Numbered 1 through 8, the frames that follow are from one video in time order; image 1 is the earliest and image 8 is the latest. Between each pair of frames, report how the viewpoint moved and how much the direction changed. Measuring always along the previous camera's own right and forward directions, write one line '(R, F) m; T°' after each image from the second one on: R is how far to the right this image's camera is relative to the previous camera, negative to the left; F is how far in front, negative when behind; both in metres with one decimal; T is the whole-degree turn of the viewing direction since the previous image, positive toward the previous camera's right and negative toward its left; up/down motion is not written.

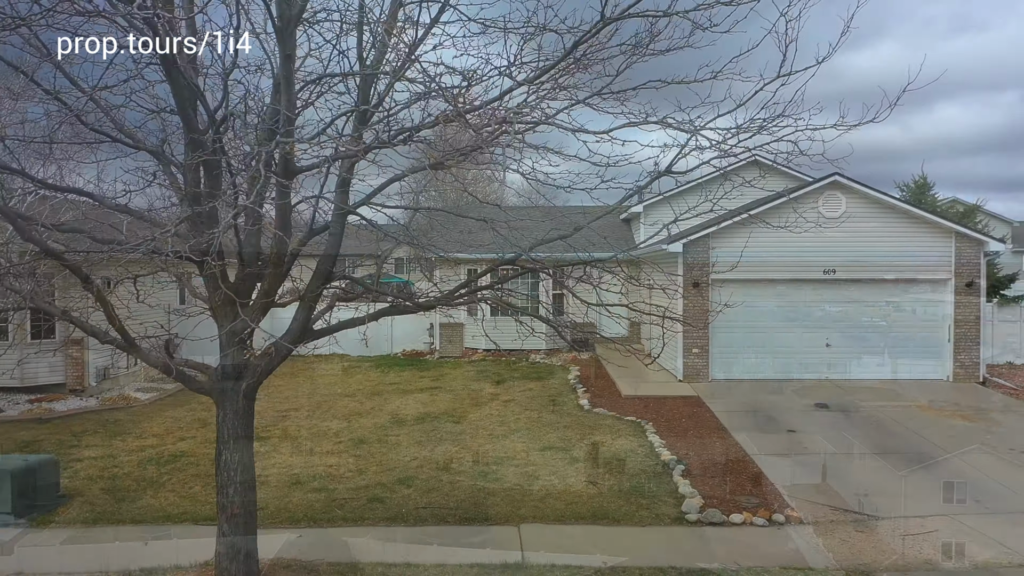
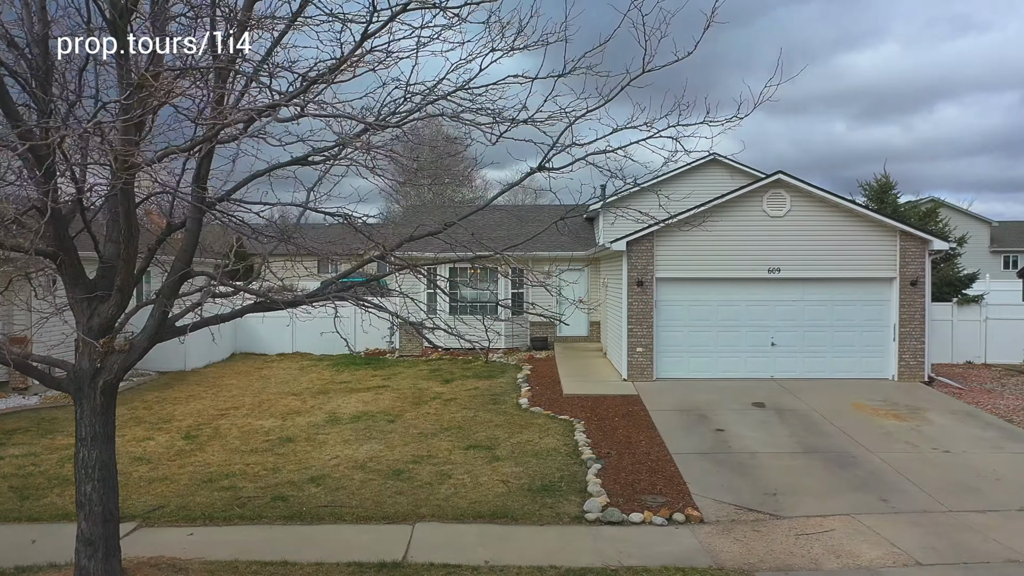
(+0.9, 0.0) m; 0°
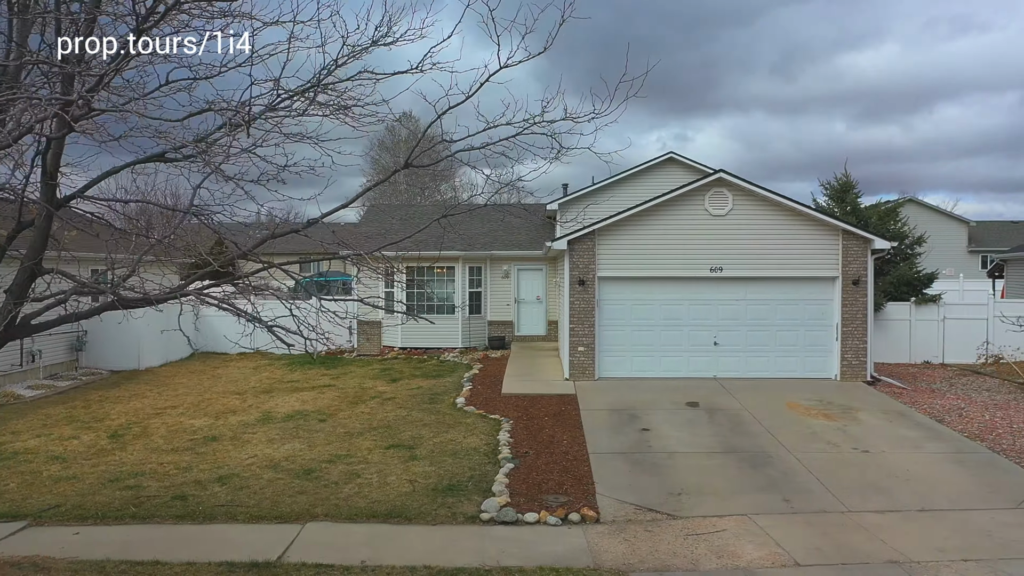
(+0.9, 0.0) m; 0°
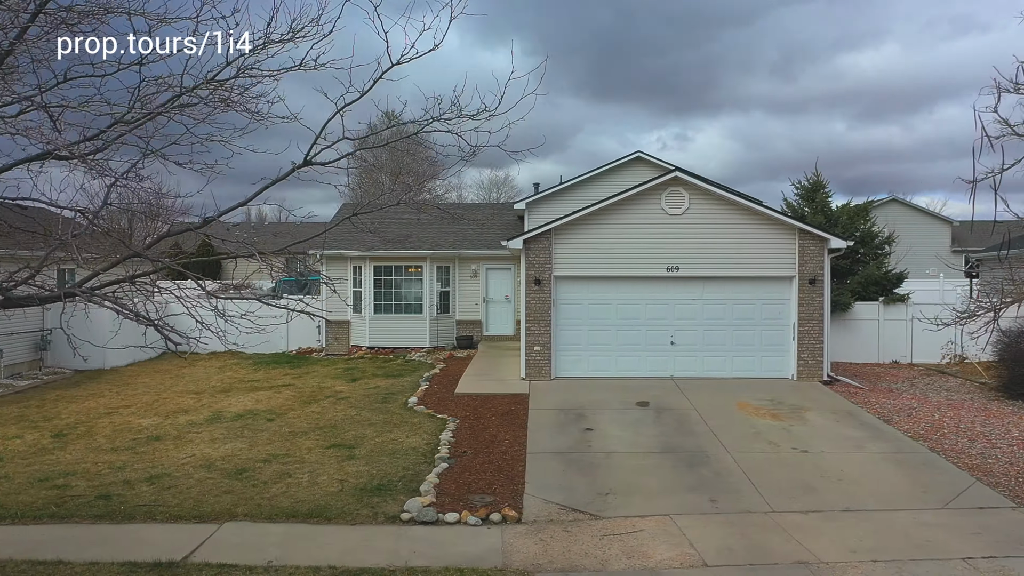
(+0.7, 0.0) m; 0°
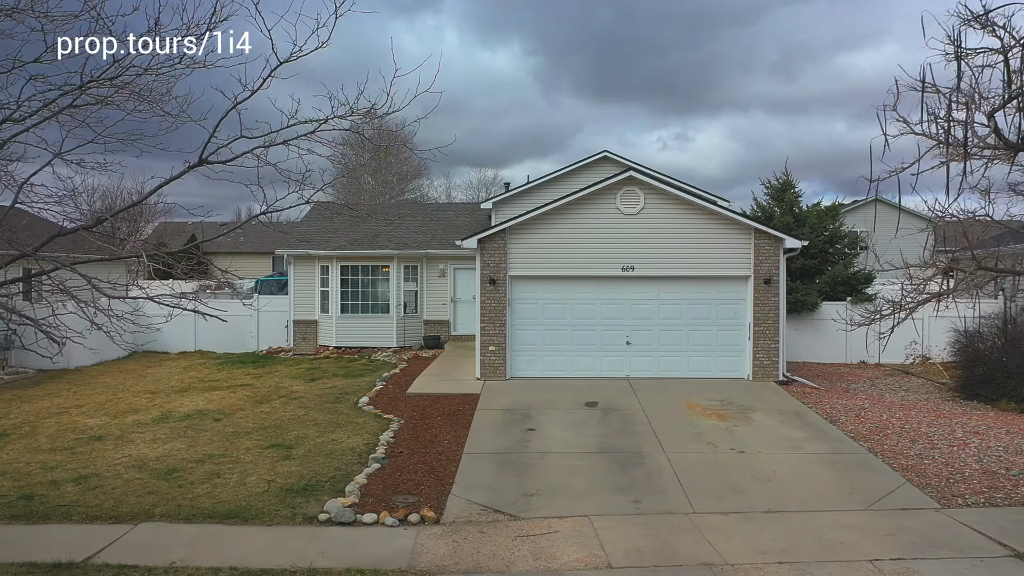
(+0.7, 0.0) m; 0°
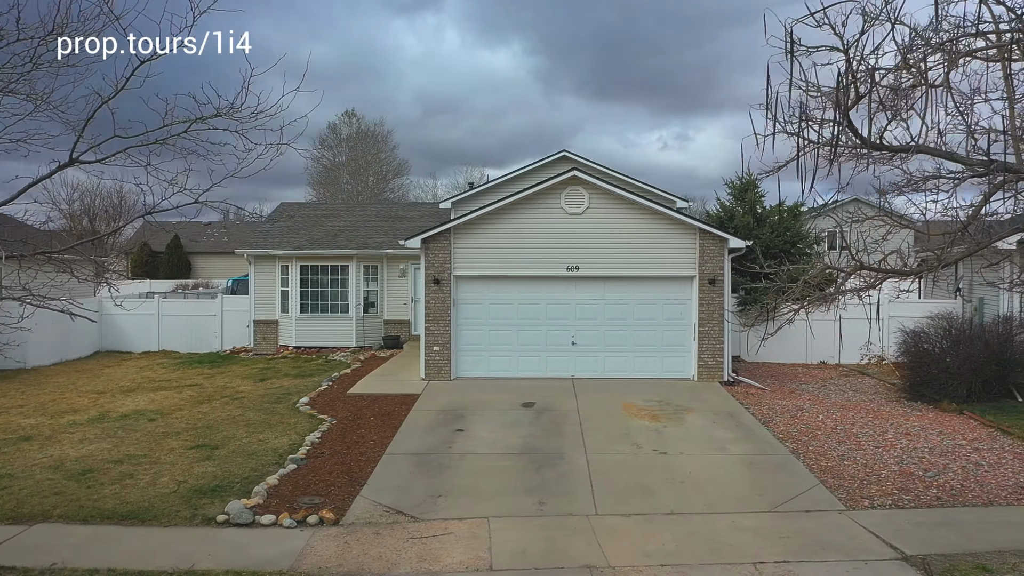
(+0.8, 0.0) m; 0°
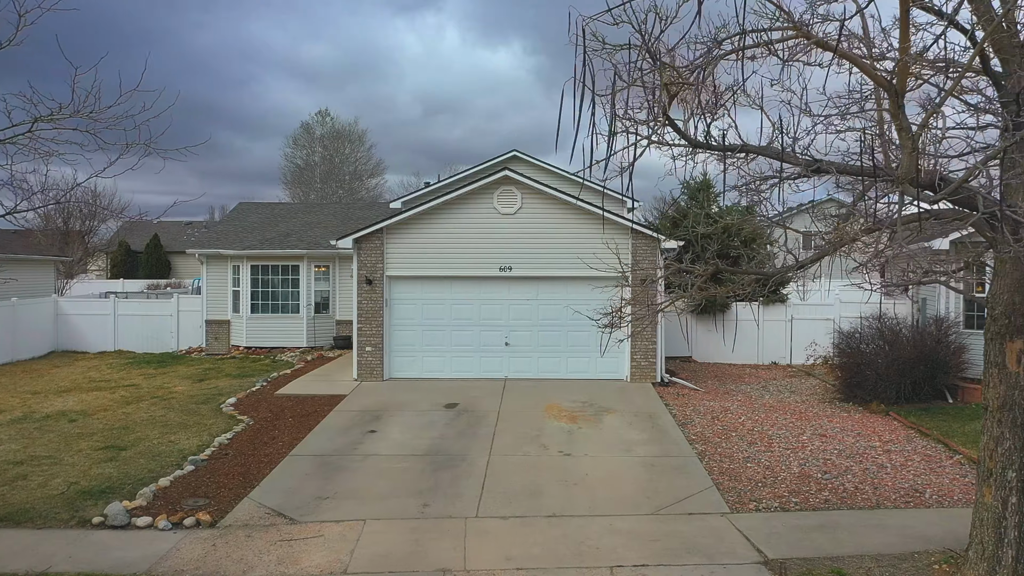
(+1.0, 0.0) m; 0°
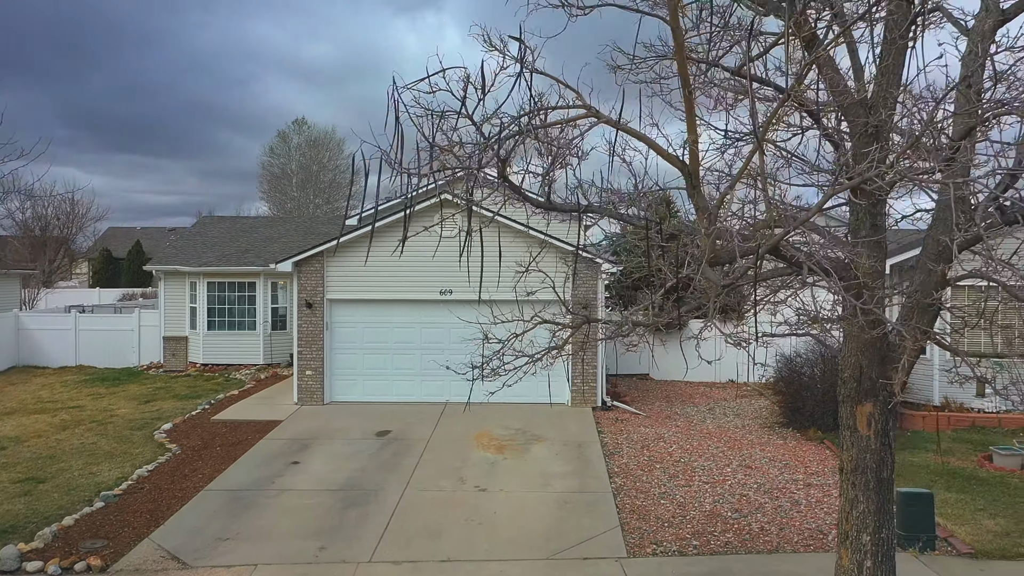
(+0.9, 0.0) m; 0°
